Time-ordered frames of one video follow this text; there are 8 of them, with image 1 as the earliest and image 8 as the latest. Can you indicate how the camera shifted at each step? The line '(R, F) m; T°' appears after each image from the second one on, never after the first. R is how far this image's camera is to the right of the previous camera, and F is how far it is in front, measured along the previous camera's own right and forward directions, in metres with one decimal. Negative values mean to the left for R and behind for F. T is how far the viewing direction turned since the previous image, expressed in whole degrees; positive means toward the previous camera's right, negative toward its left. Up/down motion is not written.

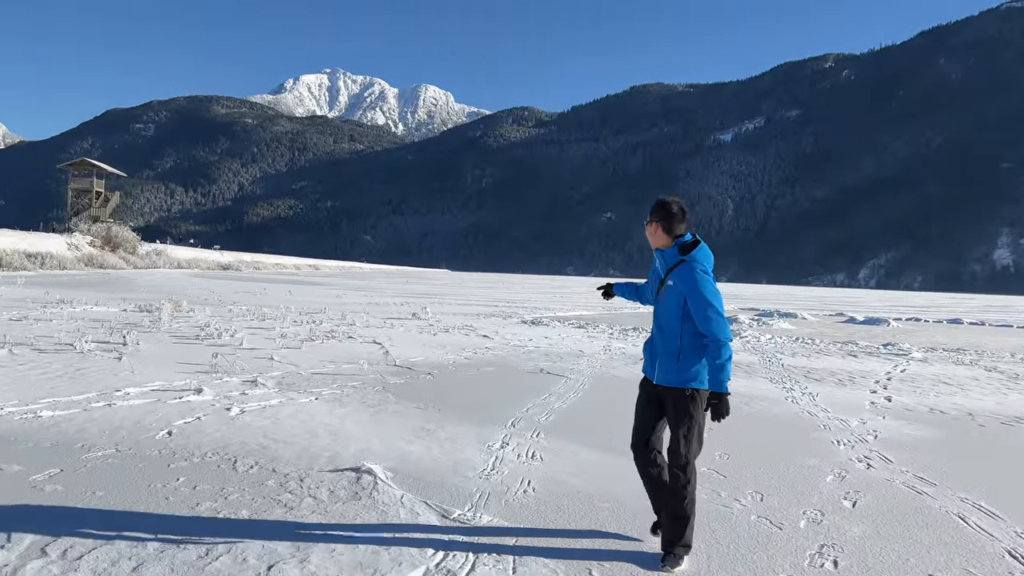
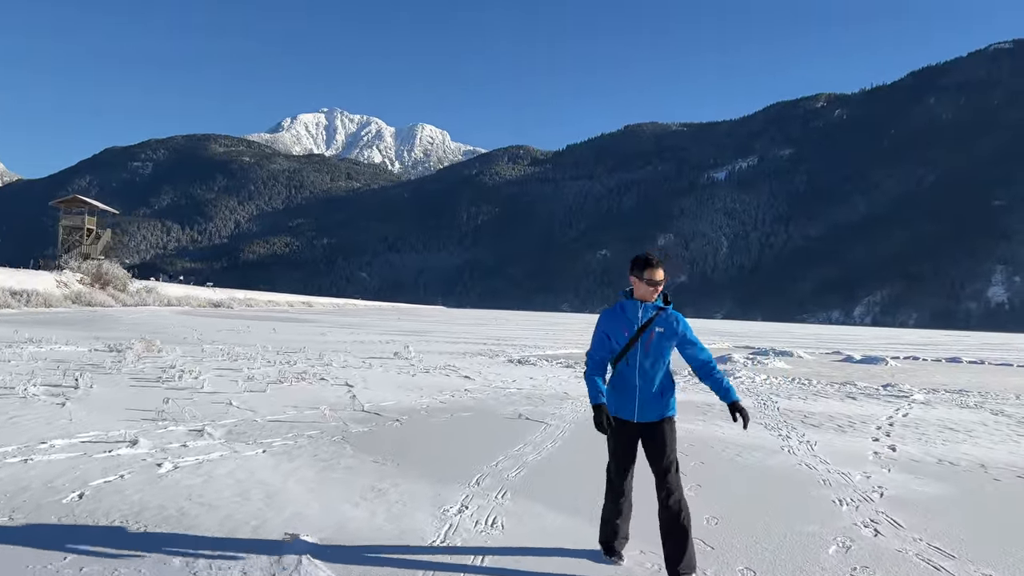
(+0.2, +0.6) m; 0°
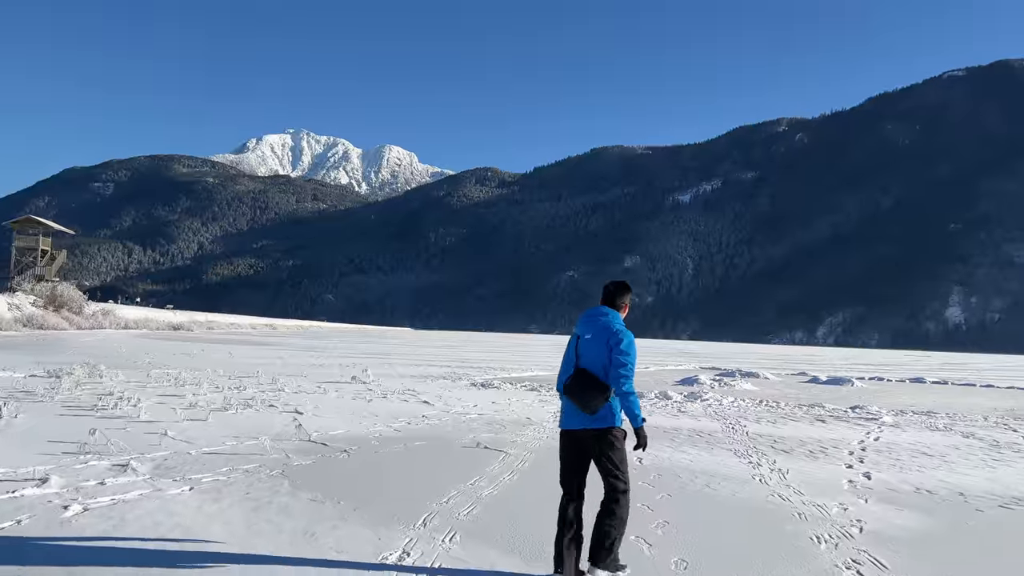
(+0.1, +0.4) m; +2°
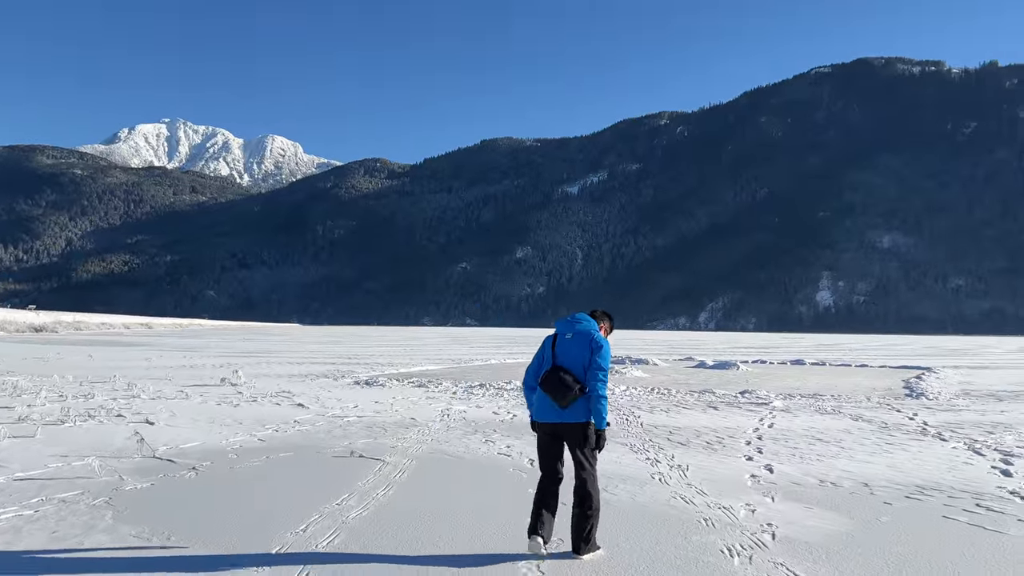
(+0.1, +0.7) m; +8°
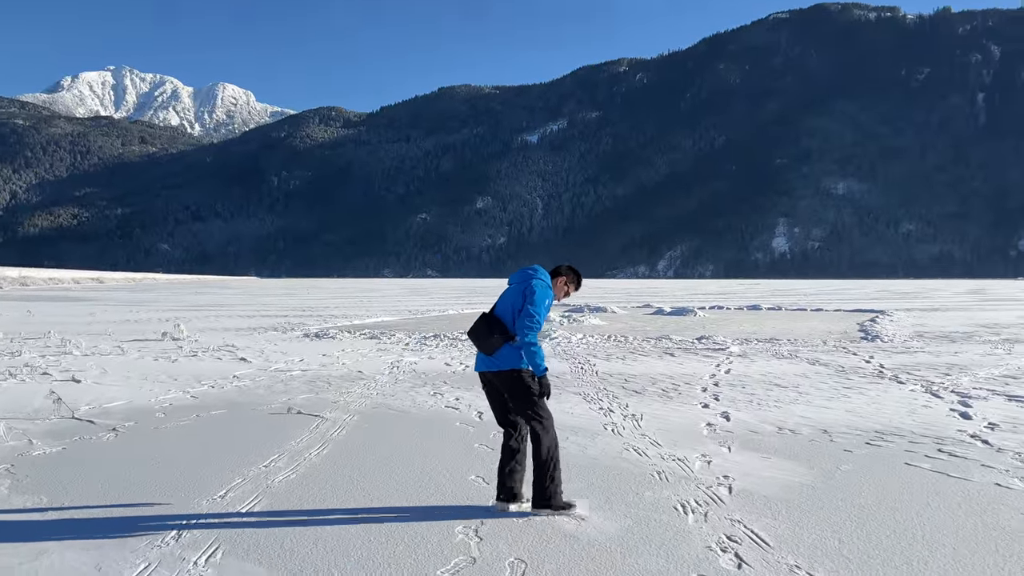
(+0.1, +0.4) m; +3°
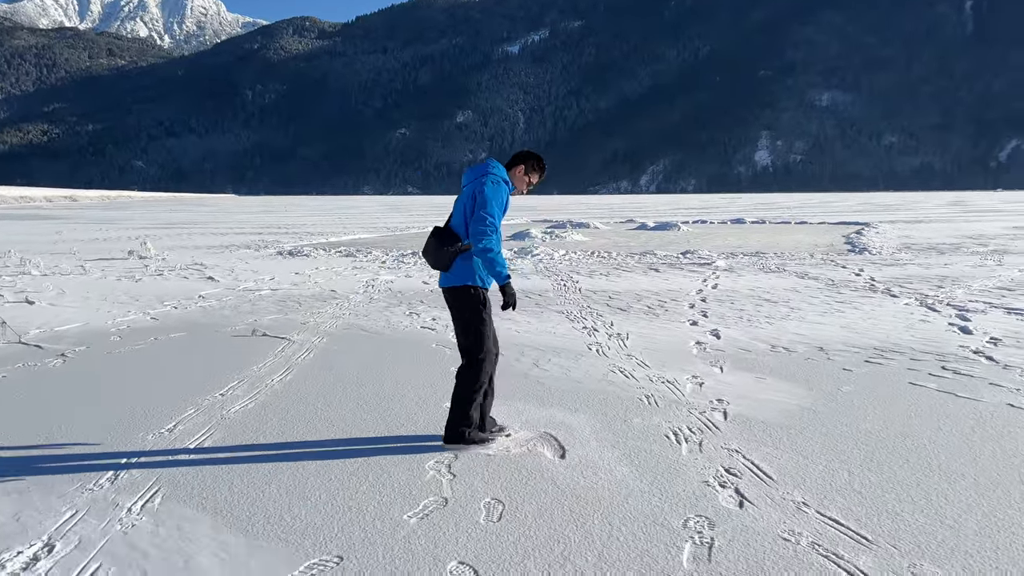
(0.0, +0.4) m; +1°
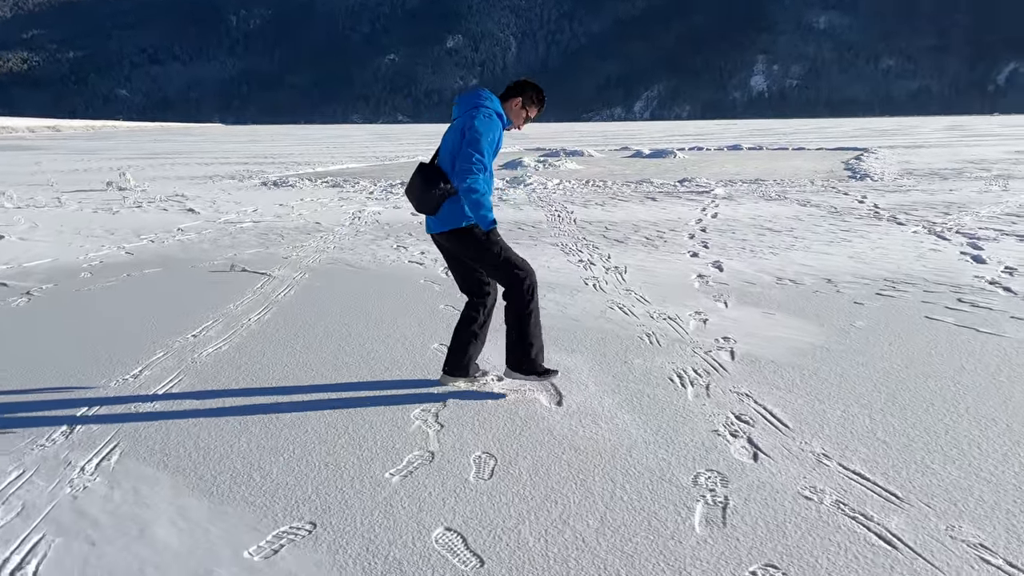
(0.0, +0.3) m; 0°
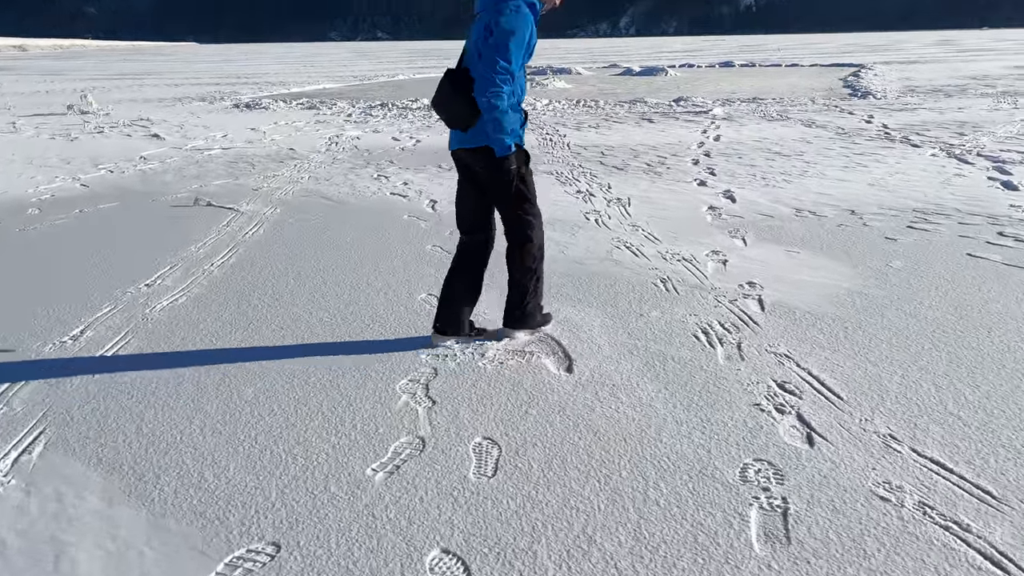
(-0.1, +0.5) m; +1°
